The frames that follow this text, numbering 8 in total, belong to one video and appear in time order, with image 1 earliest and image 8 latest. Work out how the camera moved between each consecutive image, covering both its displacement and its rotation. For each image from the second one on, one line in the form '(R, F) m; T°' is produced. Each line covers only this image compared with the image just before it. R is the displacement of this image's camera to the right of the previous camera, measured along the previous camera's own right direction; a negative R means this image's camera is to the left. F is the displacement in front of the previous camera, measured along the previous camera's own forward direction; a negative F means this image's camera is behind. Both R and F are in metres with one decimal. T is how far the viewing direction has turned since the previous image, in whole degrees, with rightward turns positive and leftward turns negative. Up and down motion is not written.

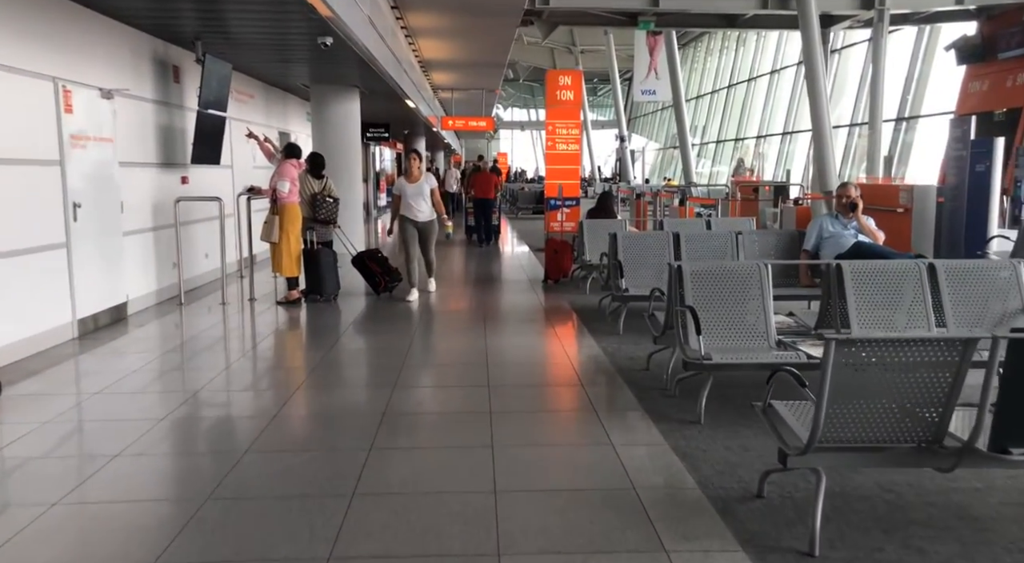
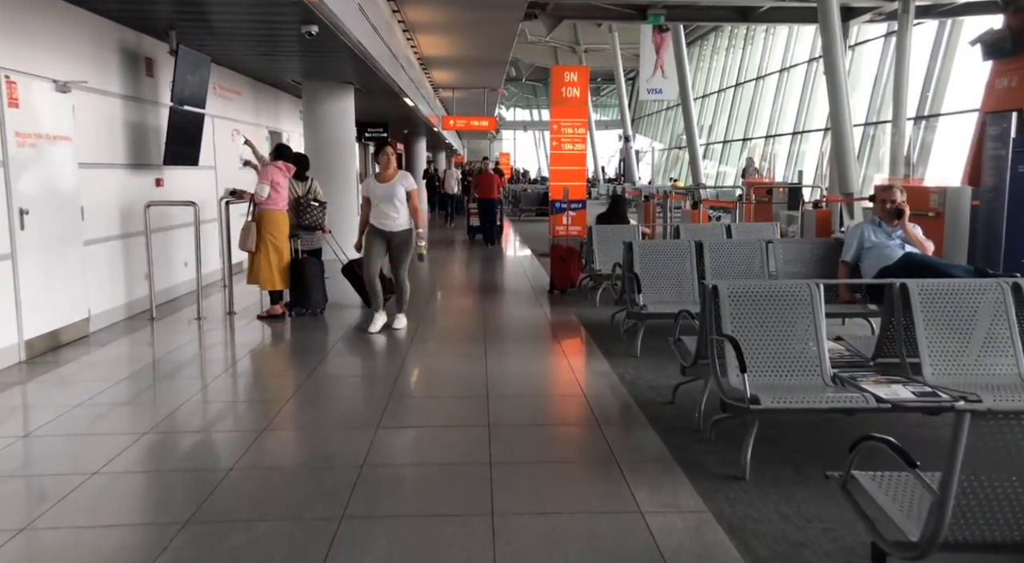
(0.0, +0.7) m; 0°
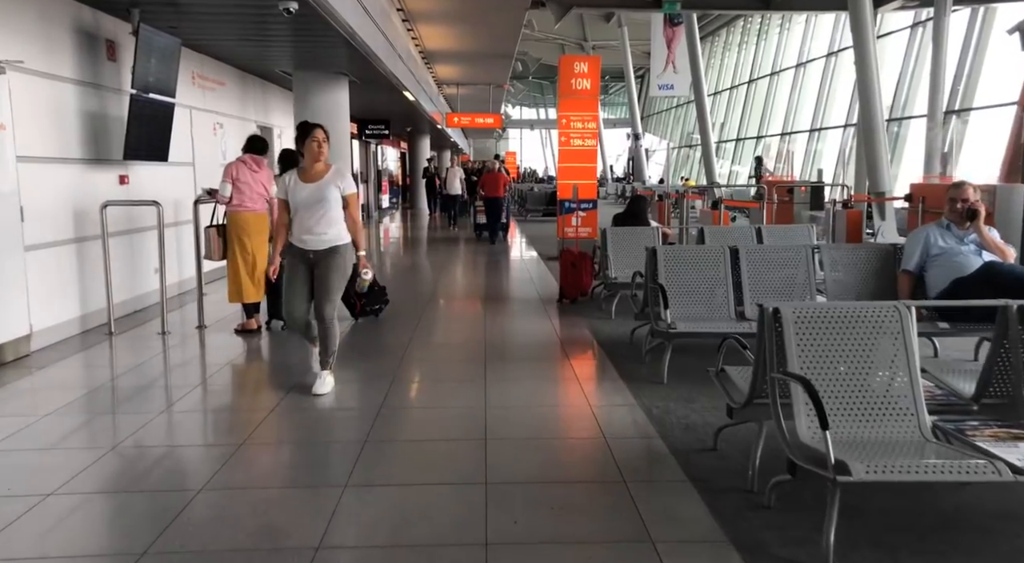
(0.0, +0.9) m; 0°
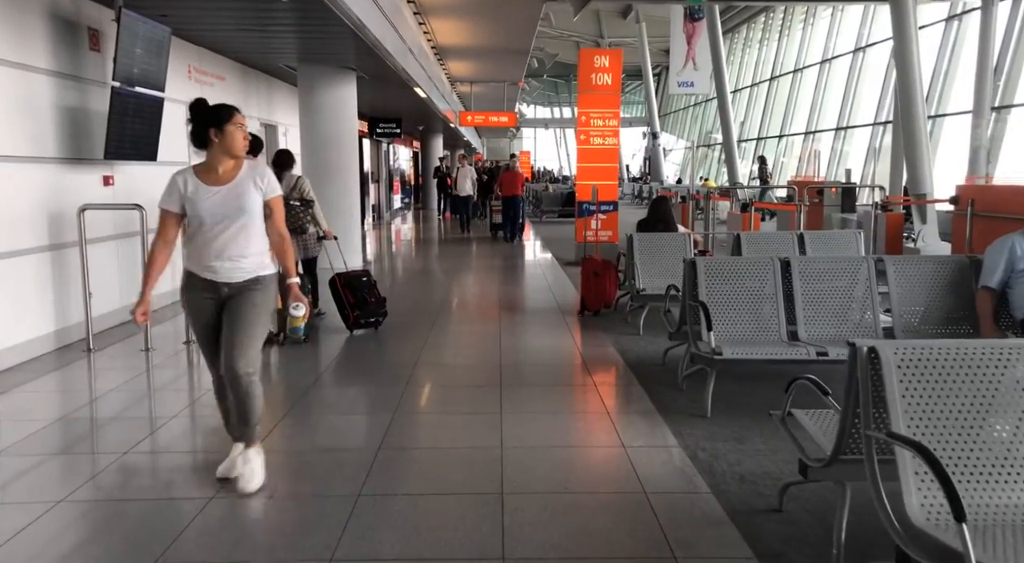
(0.0, +0.6) m; -1°
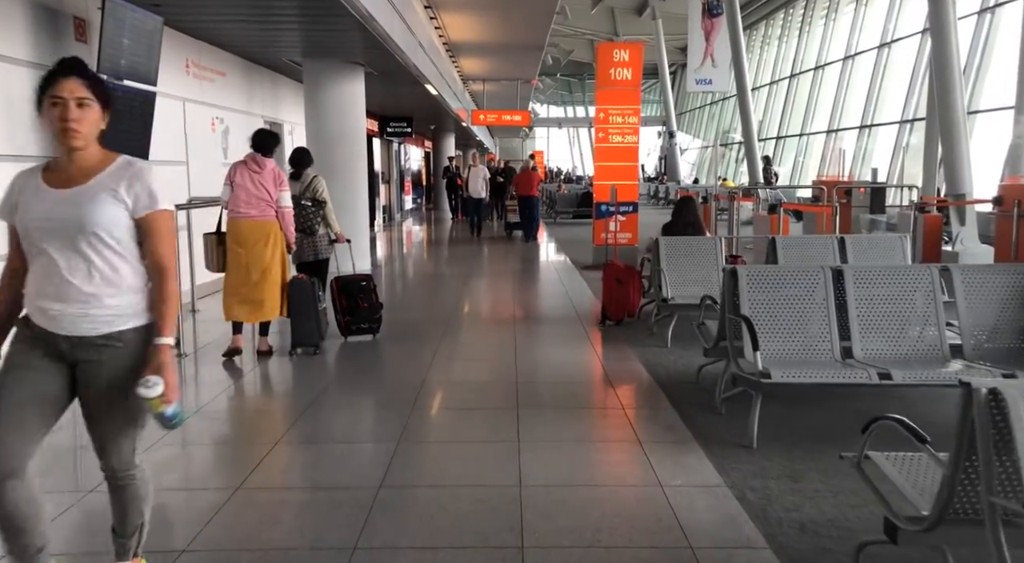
(0.0, +0.5) m; -1°
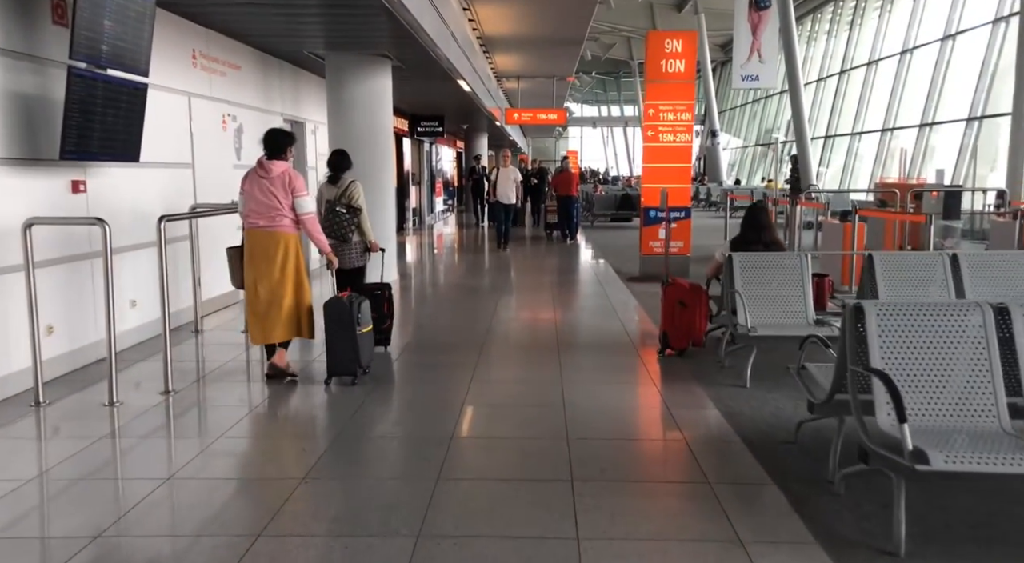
(-0.1, +1.0) m; -2°
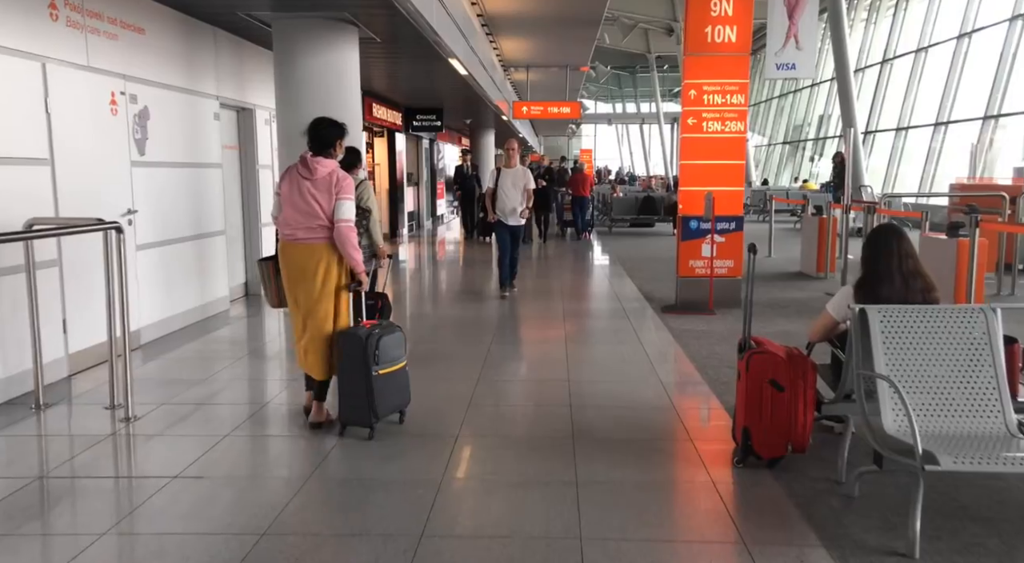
(+0.1, +2.3) m; -1°
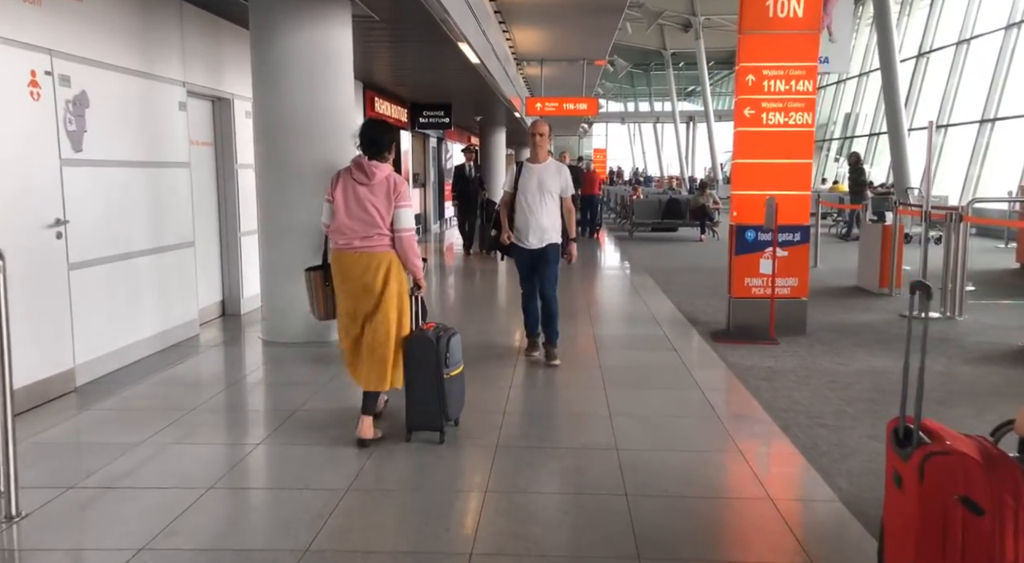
(-0.1, +1.3) m; -1°
